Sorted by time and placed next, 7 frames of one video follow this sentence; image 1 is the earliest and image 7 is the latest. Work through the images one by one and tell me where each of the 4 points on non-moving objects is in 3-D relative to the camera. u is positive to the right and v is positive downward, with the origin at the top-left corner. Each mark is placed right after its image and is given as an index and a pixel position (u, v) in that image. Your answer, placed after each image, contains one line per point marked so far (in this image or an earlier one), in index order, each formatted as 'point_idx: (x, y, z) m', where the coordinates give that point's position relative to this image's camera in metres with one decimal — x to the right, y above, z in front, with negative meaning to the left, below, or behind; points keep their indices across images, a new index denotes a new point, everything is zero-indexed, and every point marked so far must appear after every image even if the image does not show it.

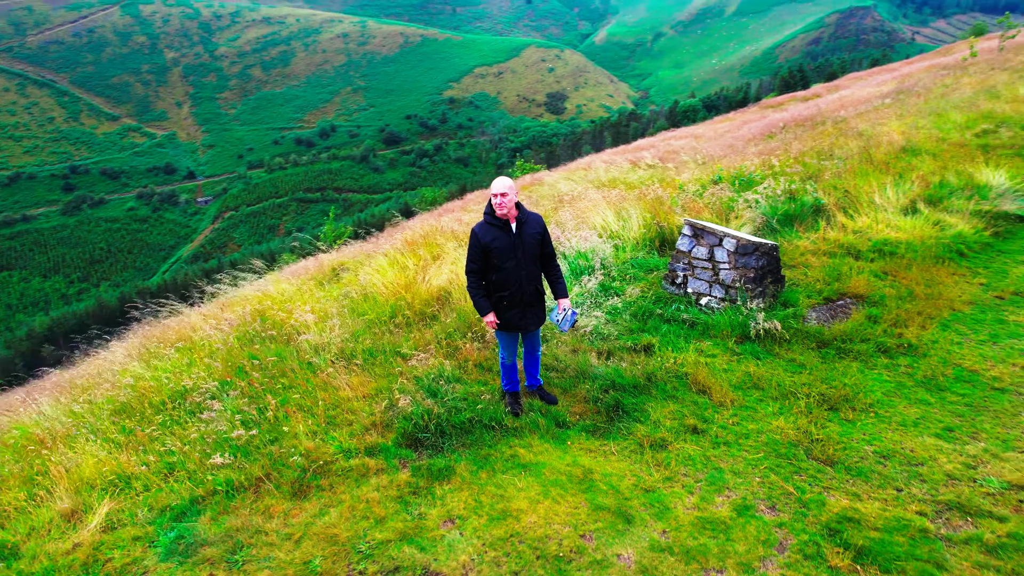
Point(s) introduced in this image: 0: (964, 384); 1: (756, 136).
0: (+3.1, -0.7, +4.5) m
1: (+6.0, +3.7, +16.1) m
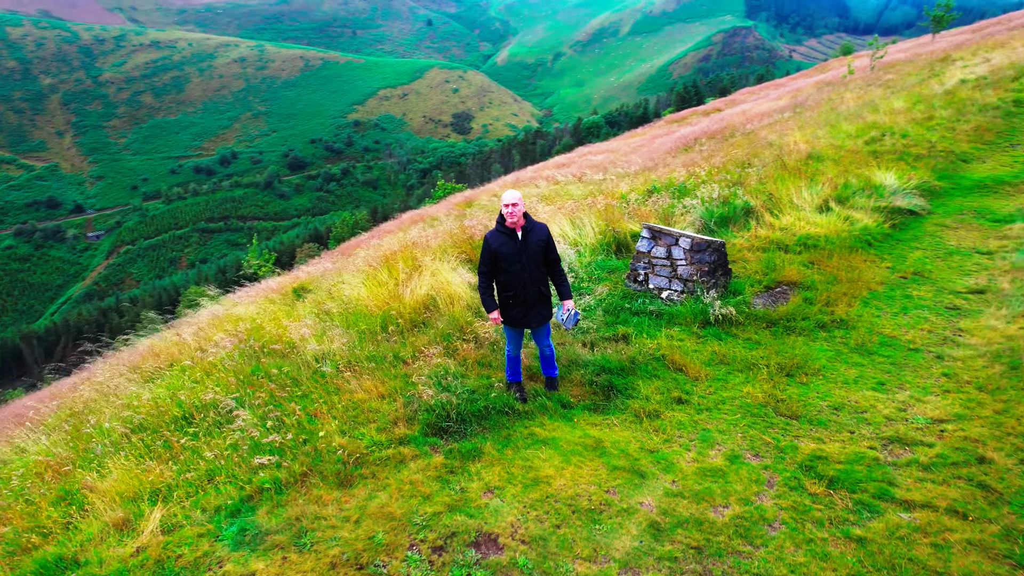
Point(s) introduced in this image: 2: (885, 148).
0: (+3.1, -0.5, +5.5) m
1: (+4.2, +3.6, +17.4) m
2: (+5.9, +2.2, +10.3) m
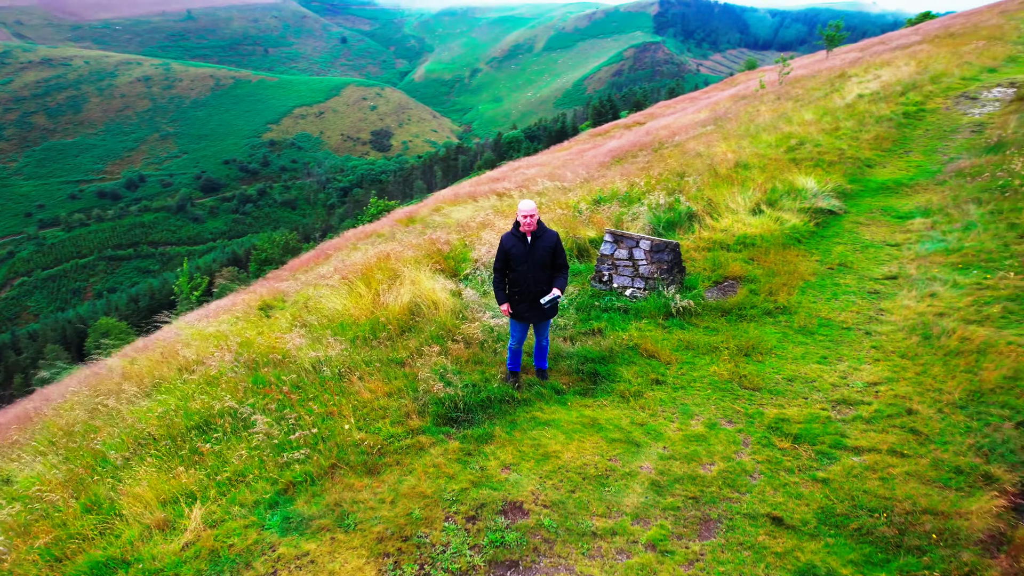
0: (+3.0, -0.4, +6.3) m
1: (+2.6, +3.5, +18.4) m
2: (+5.1, +2.3, +11.5) m
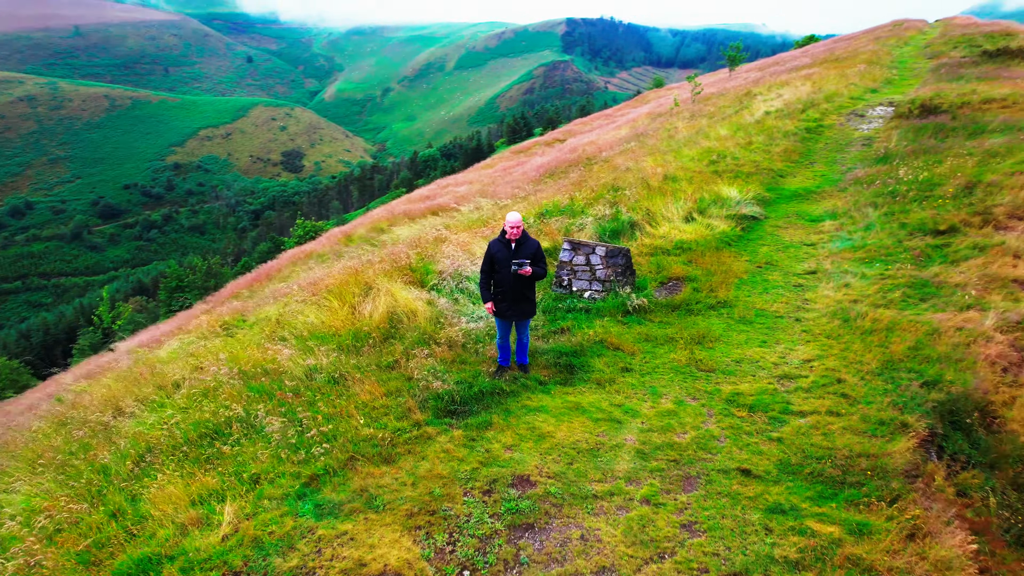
0: (+2.7, -0.3, +7.3) m
1: (+0.7, +3.2, +19.2) m
2: (+4.1, +2.3, +12.7) m
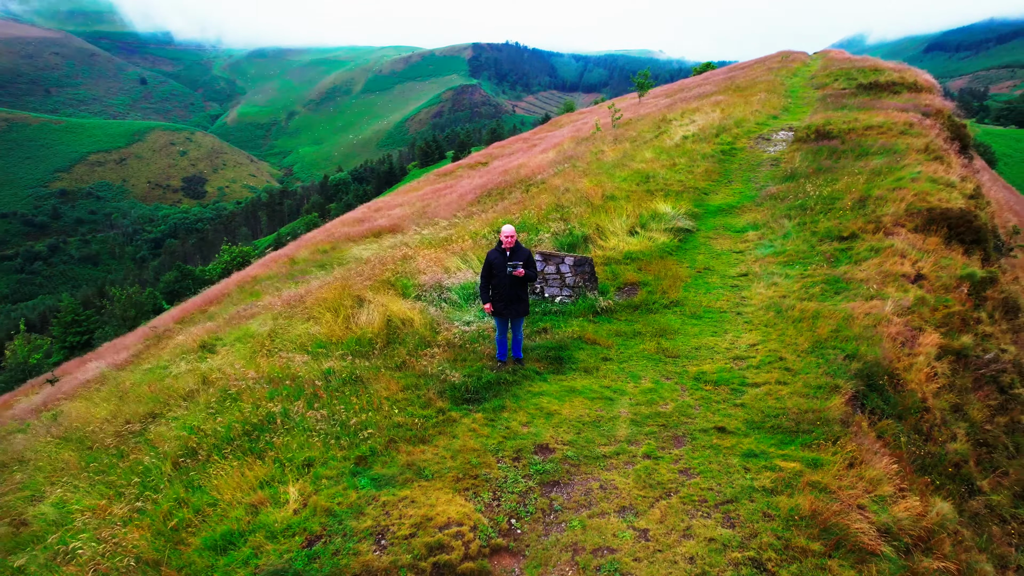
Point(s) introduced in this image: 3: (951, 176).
0: (+2.5, -0.3, +8.5) m
1: (-1.1, +2.7, +20.2) m
2: (+3.1, +2.1, +14.1) m
3: (+8.1, +2.0, +12.1) m
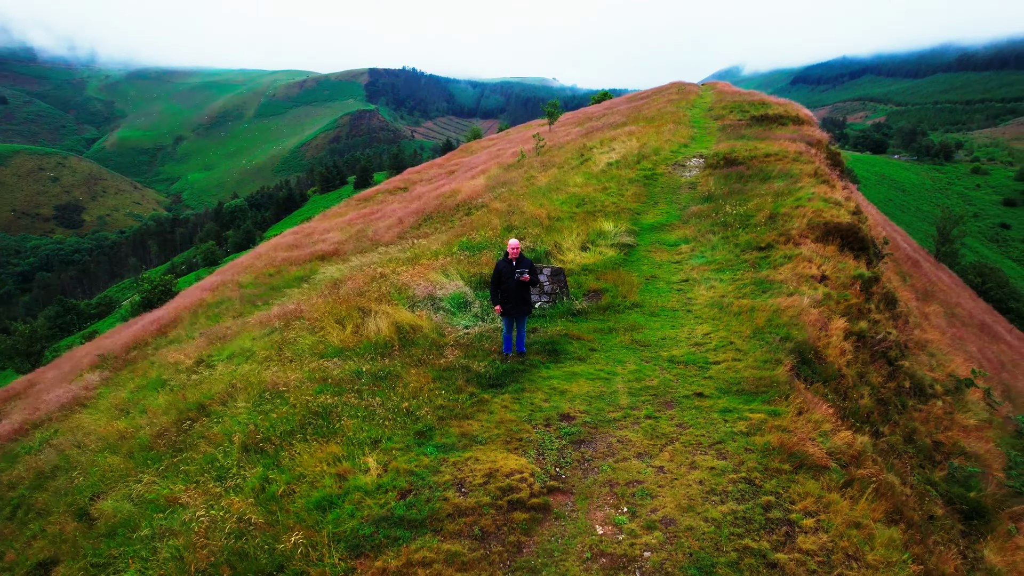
0: (+2.4, -0.3, +10.2) m
1: (-3.1, +2.1, +21.3) m
2: (+2.0, +1.9, +15.9) m
3: (+7.2, +2.0, +14.7) m
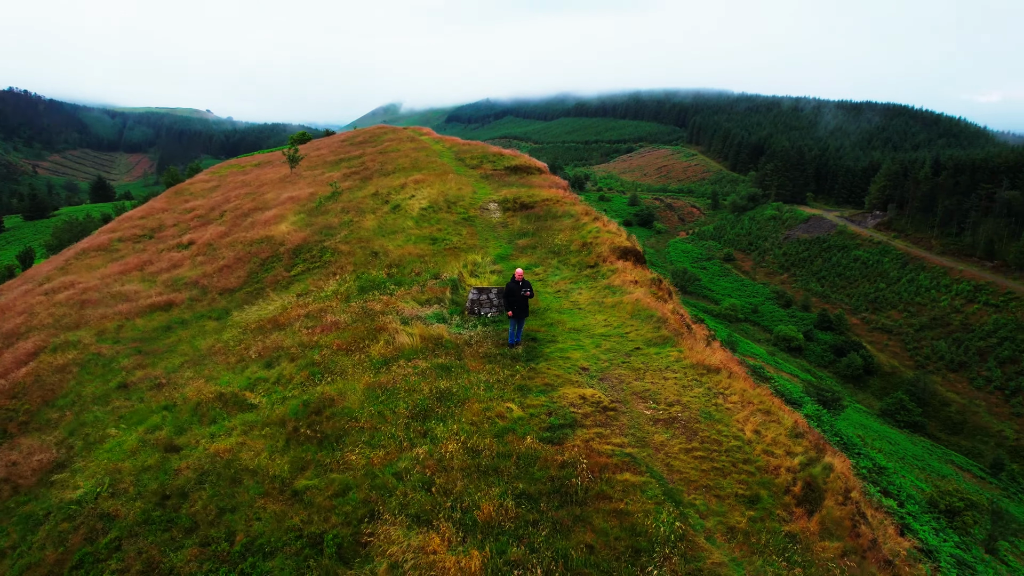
0: (+1.3, -0.5, +15.5) m
1: (-8.9, +0.7, +22.9) m
2: (-1.9, +1.3, +20.4) m
3: (+3.3, +1.9, +21.7) m
